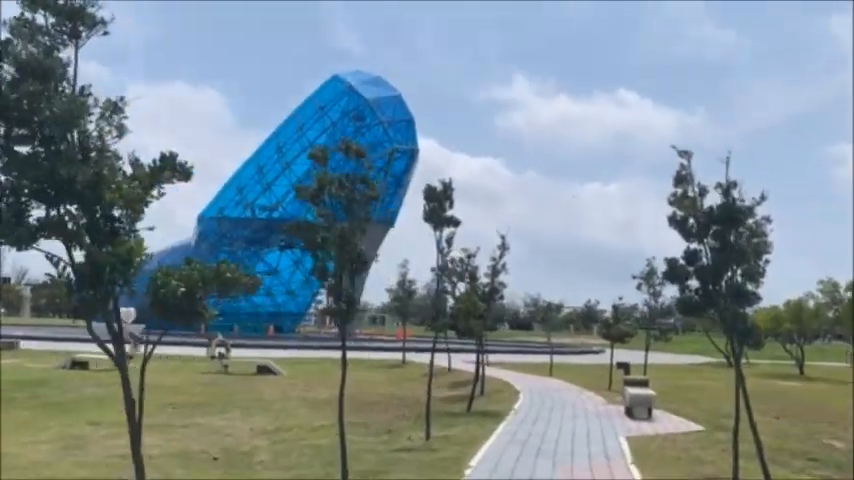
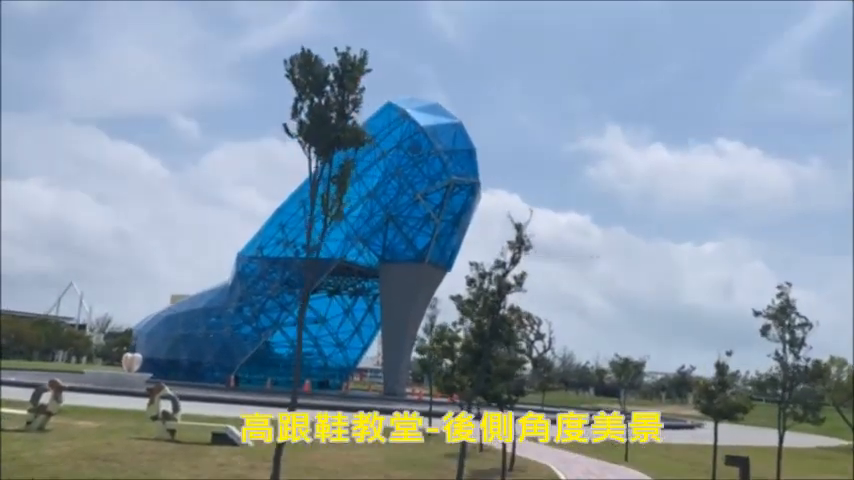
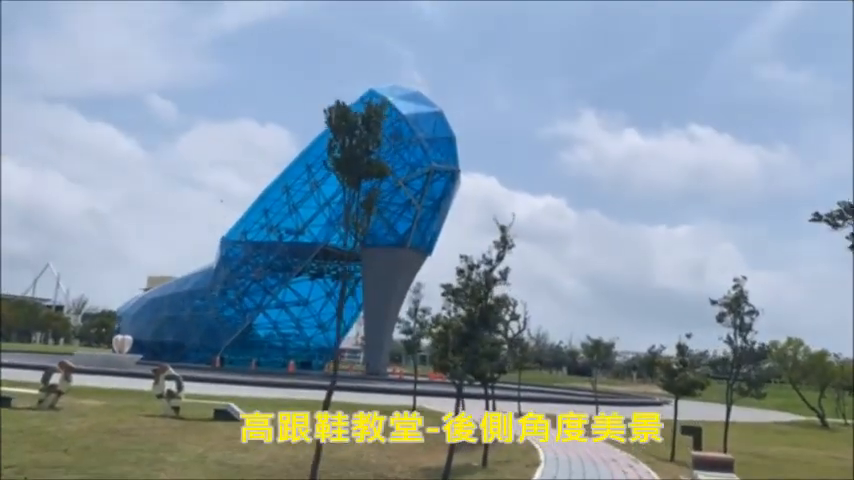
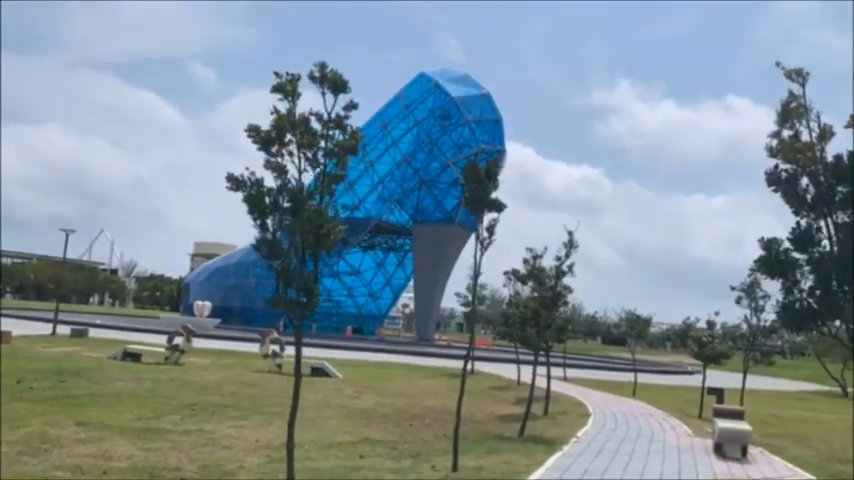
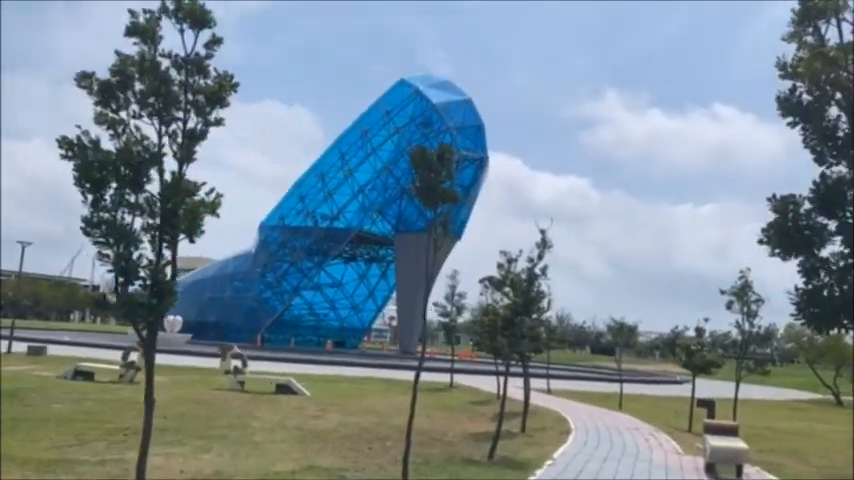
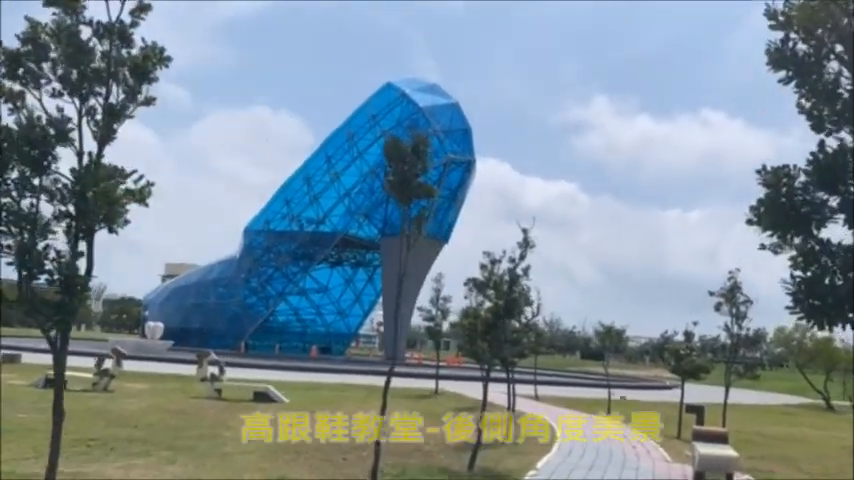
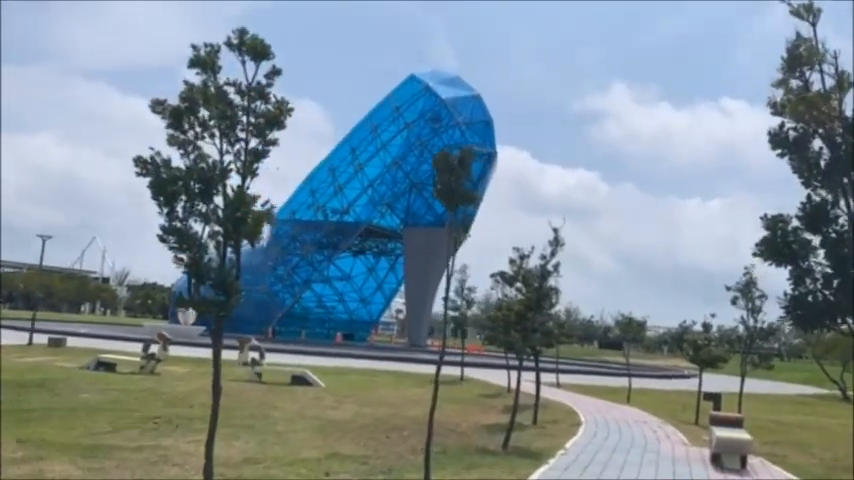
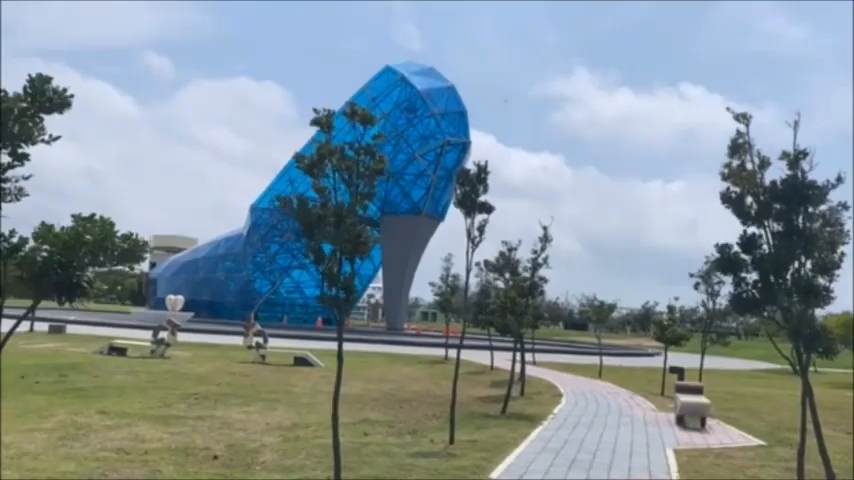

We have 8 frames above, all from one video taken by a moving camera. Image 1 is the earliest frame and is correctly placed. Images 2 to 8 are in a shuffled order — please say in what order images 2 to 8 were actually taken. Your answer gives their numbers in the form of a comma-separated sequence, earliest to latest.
8, 4, 7, 5, 6, 3, 2
